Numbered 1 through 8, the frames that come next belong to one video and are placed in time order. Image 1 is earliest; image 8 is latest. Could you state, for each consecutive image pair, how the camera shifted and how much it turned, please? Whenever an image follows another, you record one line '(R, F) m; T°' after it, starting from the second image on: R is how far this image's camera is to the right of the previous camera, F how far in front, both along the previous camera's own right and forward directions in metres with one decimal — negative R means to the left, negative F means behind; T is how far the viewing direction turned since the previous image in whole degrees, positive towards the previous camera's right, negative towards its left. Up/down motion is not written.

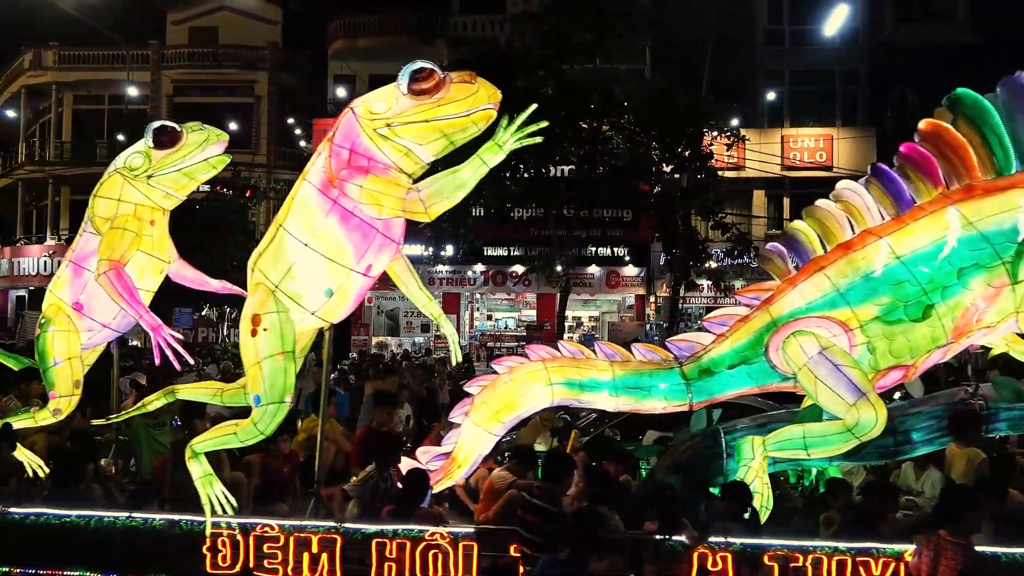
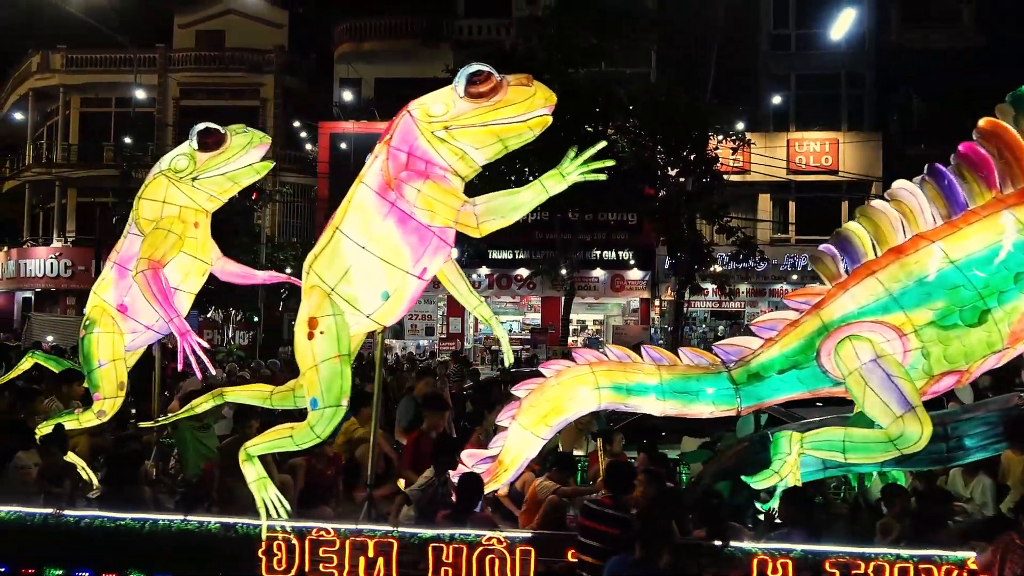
(-0.3, 0.0) m; 0°
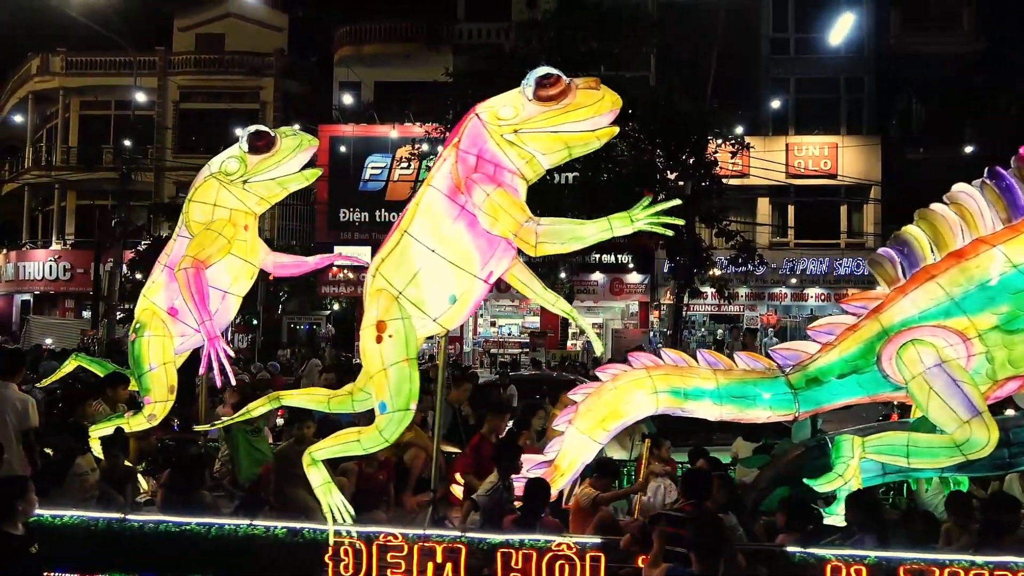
(-0.4, 0.0) m; 0°
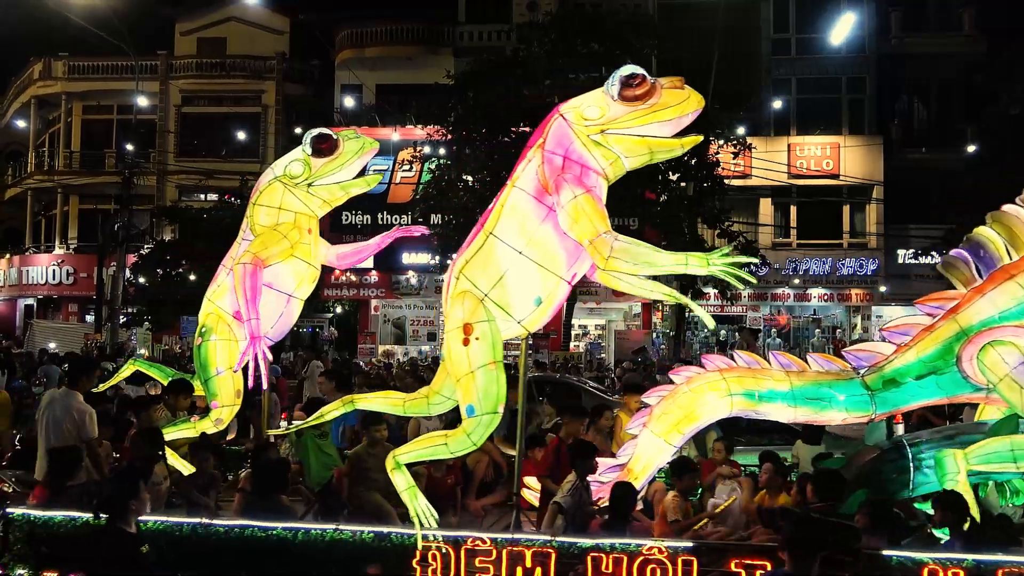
(-0.4, 0.0) m; 0°
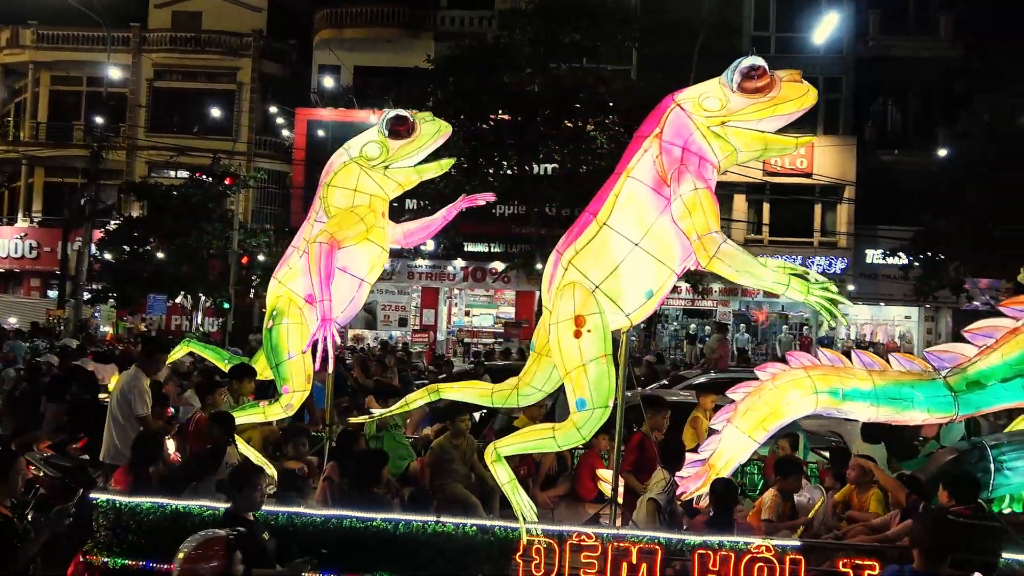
(-0.7, +0.1) m; +2°
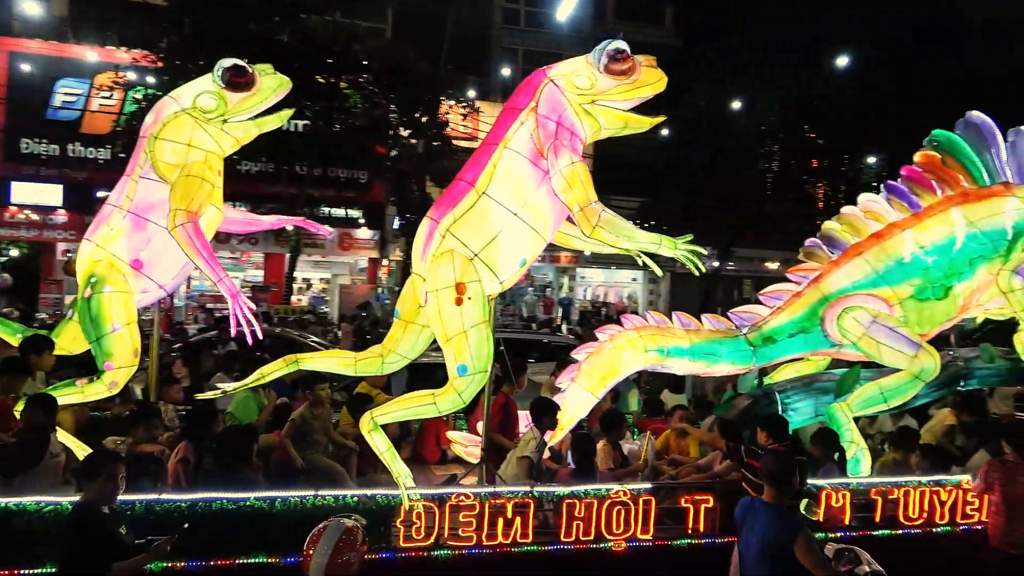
(-0.6, 0.0) m; +18°
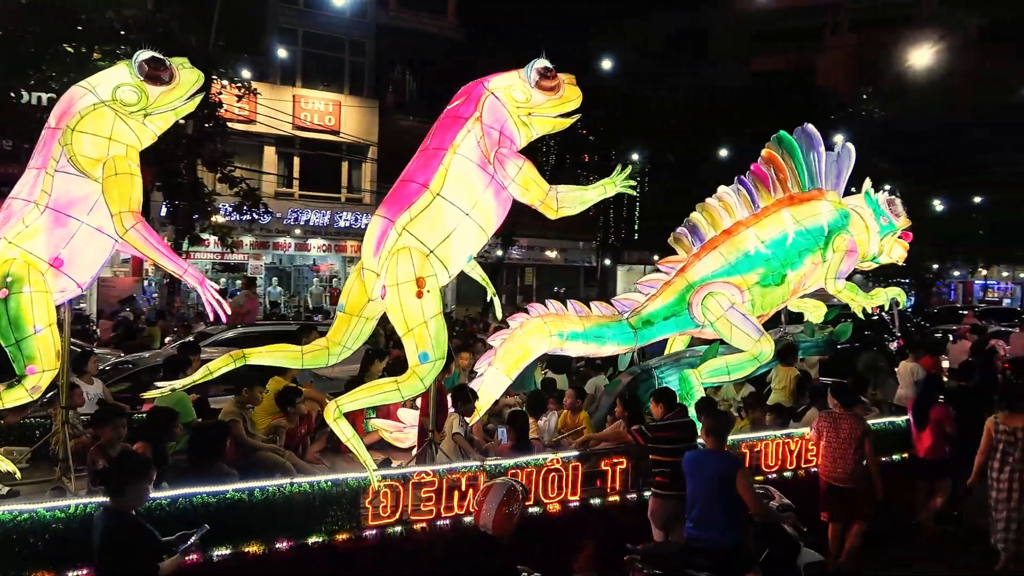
(-0.9, -0.3) m; +15°
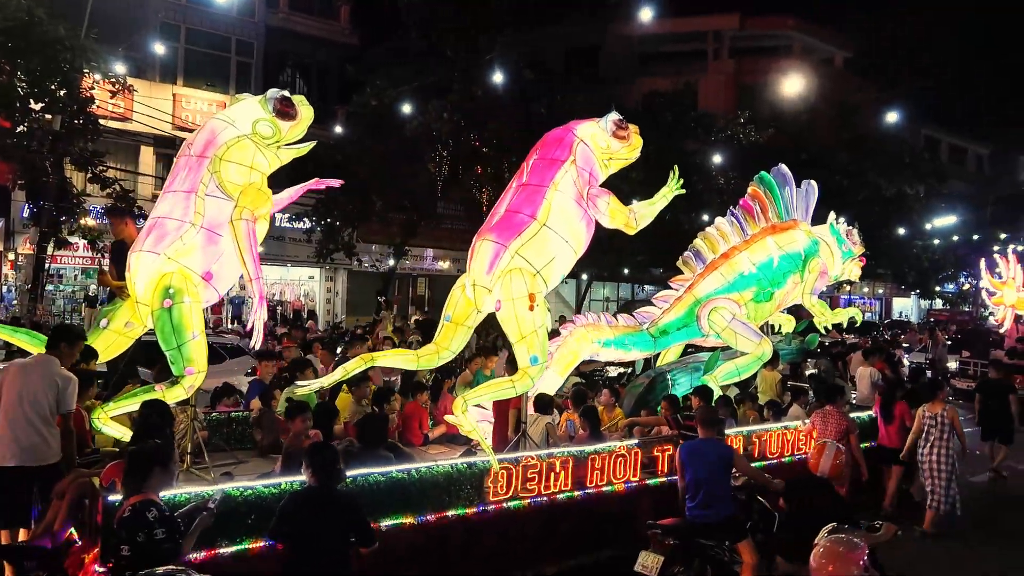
(-1.3, -0.8) m; +8°
